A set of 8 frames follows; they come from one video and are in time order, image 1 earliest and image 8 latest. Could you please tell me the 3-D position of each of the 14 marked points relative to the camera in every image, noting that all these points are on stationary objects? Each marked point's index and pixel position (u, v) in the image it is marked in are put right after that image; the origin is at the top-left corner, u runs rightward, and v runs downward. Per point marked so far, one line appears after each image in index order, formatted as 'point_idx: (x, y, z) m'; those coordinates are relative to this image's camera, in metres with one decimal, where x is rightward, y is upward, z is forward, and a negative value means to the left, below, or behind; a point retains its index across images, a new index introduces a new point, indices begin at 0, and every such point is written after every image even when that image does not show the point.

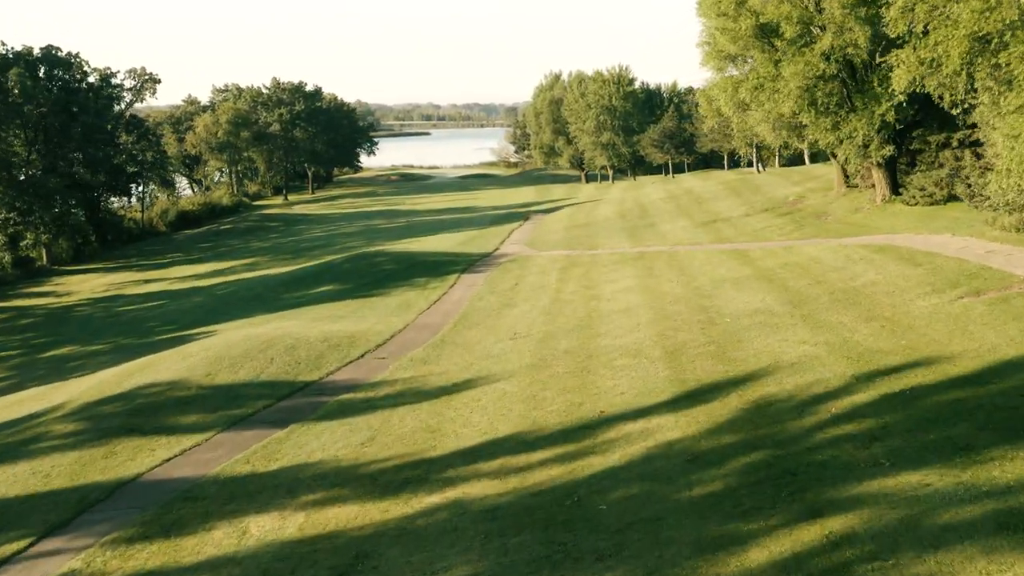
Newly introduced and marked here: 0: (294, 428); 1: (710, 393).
0: (-3.3, -2.1, +16.6) m
1: (+2.5, -1.3, +13.7) m
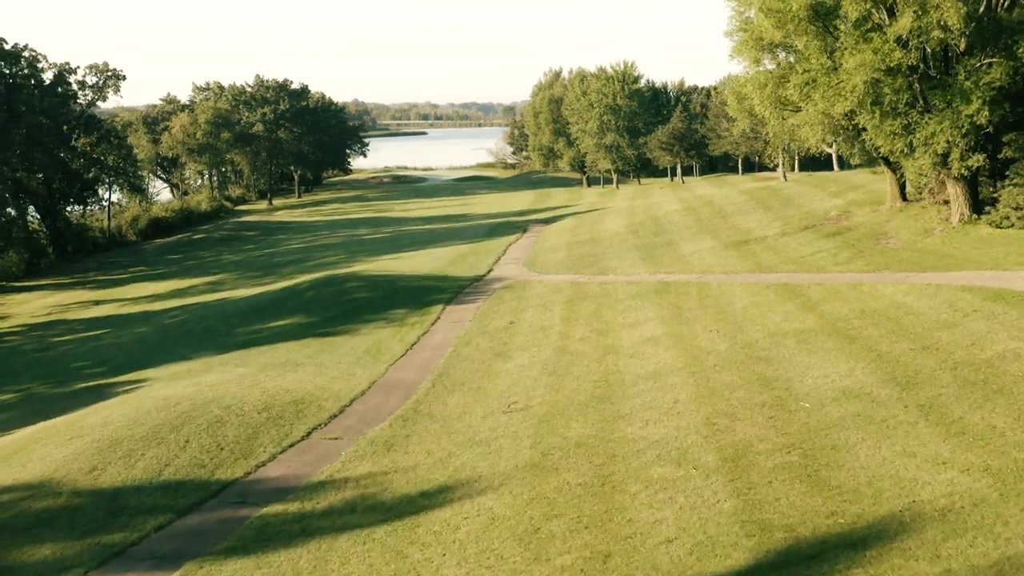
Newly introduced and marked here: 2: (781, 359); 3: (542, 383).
0: (-3.4, -2.9, +11.5) m
1: (+2.4, -2.1, +8.6) m
2: (+3.7, -1.0, +15.2) m
3: (+0.5, -1.5, +17.6) m
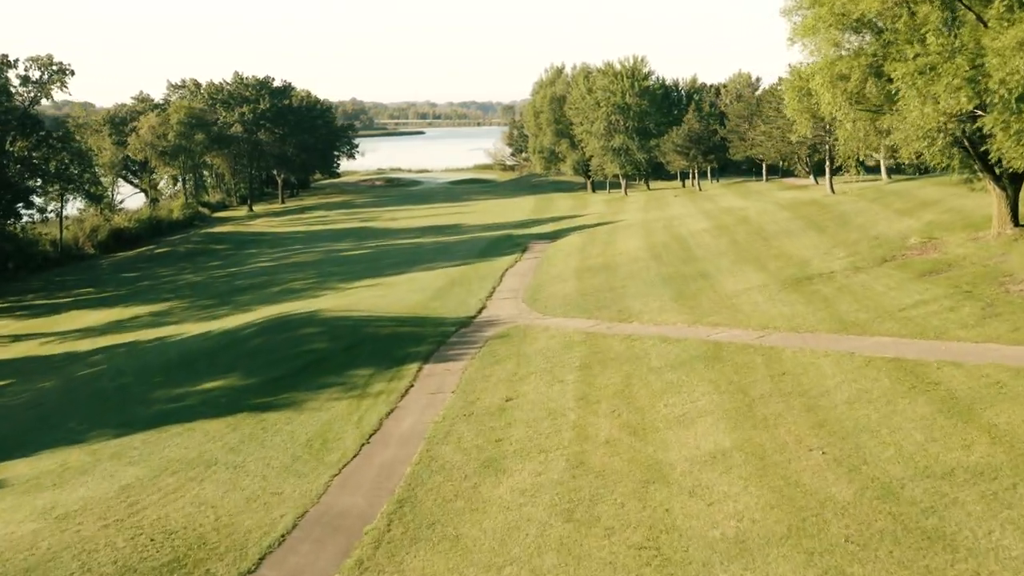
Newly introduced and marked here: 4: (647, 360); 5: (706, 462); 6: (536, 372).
0: (-3.4, -4.0, +5.0) m
1: (+2.3, -3.2, +2.2) m
2: (+3.6, -2.0, +8.7) m
3: (+0.4, -2.5, +11.2) m
4: (+2.3, -1.2, +18.6) m
5: (+2.2, -1.9, +12.6) m
6: (+0.4, -1.5, +19.6) m
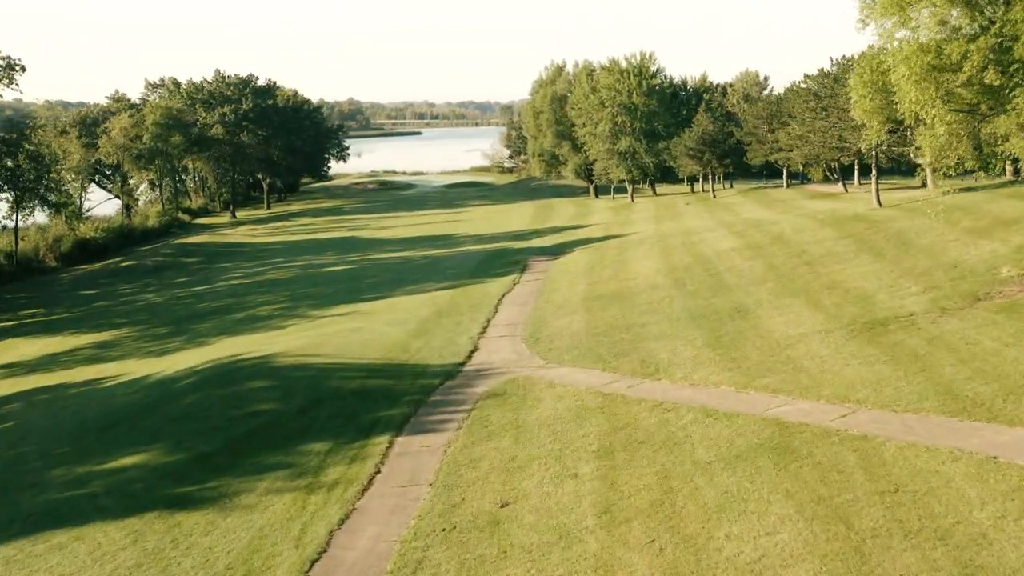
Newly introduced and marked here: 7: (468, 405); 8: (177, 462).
0: (-3.4, -4.7, +0.2) m
1: (+2.3, -4.0, -2.6) m
2: (+3.6, -2.8, +4.0) m
3: (+0.4, -3.3, +6.4) m
4: (+2.2, -2.0, +13.8) m
5: (+2.2, -2.7, +7.8) m
6: (+0.4, -2.3, +14.9) m
7: (-0.7, -2.0, +18.8) m
8: (-5.1, -2.6, +16.8) m
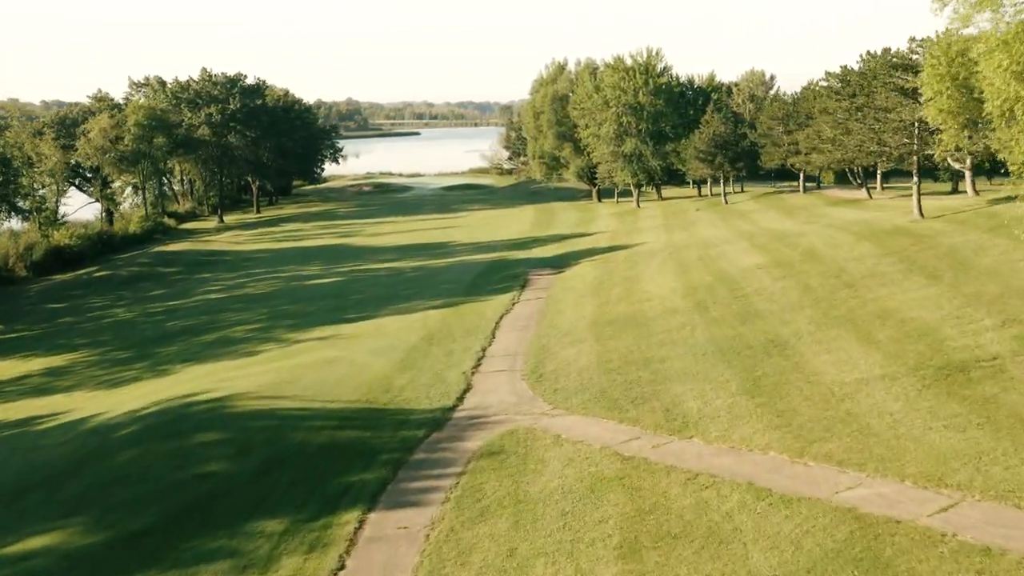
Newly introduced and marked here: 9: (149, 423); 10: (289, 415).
0: (-3.4, -5.3, -3.0) m
1: (+2.3, -4.5, -5.9) m
2: (+3.6, -3.3, +0.7) m
3: (+0.4, -3.8, +3.2) m
4: (+2.2, -2.5, +10.6) m
5: (+2.2, -3.2, +4.5) m
6: (+0.4, -2.8, +11.6) m
7: (-0.8, -2.5, +15.5) m
8: (-5.1, -3.2, +13.6) m
9: (-5.9, -2.2, +18.1) m
10: (-3.6, -2.0, +18.0) m
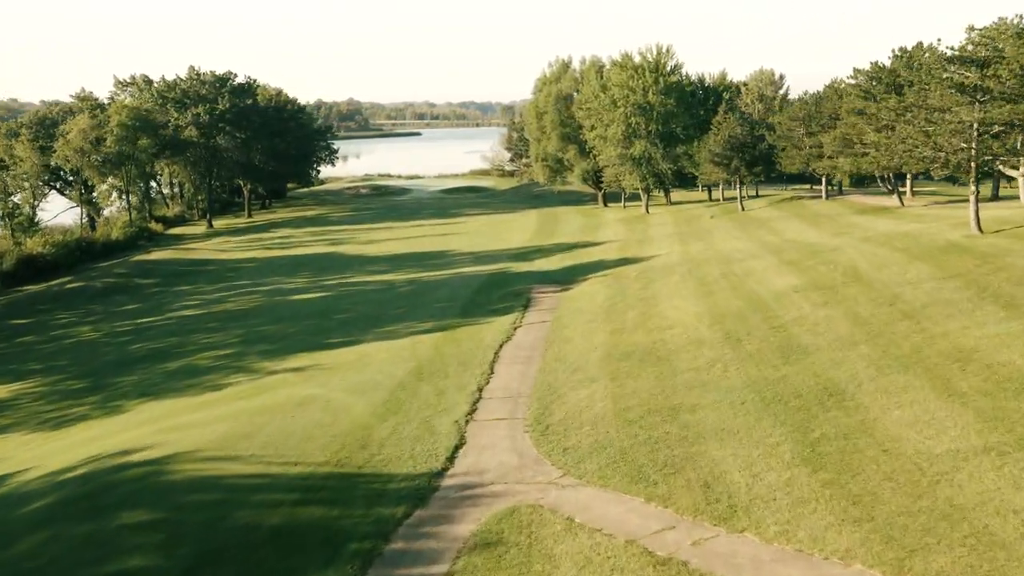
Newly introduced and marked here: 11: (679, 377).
0: (-3.5, -5.8, -6.3) m
1: (+2.3, -5.0, -9.2) m
2: (+3.6, -3.8, -2.6) m
3: (+0.4, -4.4, -0.2) m
4: (+2.2, -3.0, +7.2) m
5: (+2.2, -3.8, +1.2) m
6: (+0.4, -3.3, +8.3) m
7: (-0.8, -3.0, +12.2) m
8: (-5.1, -3.7, +10.2) m
9: (-5.9, -2.7, +14.8) m
10: (-3.6, -2.6, +14.6) m
11: (+2.9, -1.5, +19.2) m
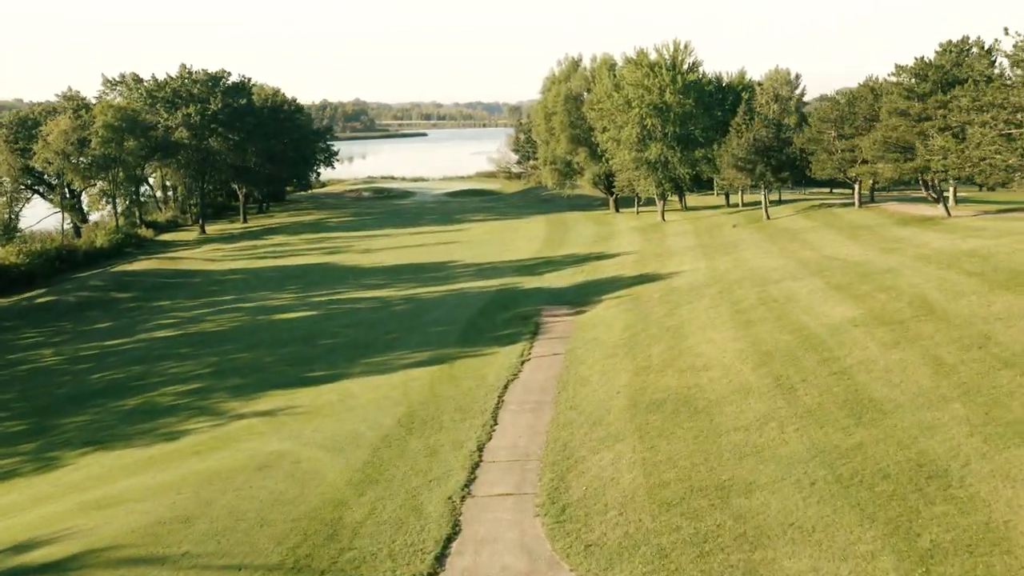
0: (-3.5, -6.4, -9.9) m
1: (+2.2, -5.6, -12.8) m
2: (+3.5, -4.4, -6.2) m
3: (+0.3, -4.9, -3.7) m
4: (+2.3, -3.6, +3.6) m
5: (+2.1, -4.3, -2.4) m
6: (+0.4, -3.9, +4.7) m
7: (-0.7, -3.6, +8.6) m
8: (-5.1, -4.2, +6.7) m
9: (-5.8, -3.3, +11.3) m
10: (-3.5, -3.1, +11.1) m
11: (+3.0, -2.1, +15.6) m
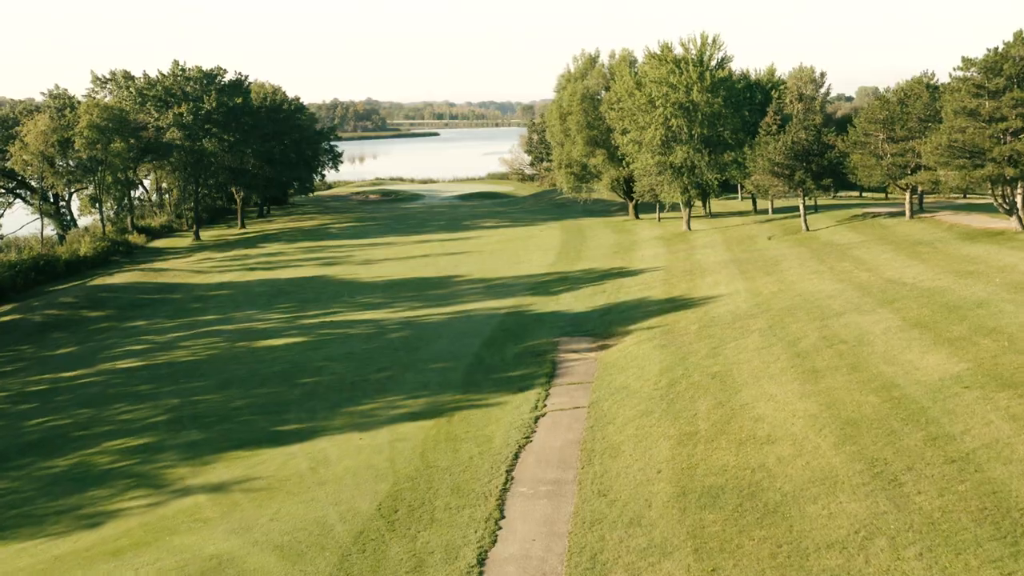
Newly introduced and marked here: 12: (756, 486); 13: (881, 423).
0: (-3.7, -7.0, -14.1) m
1: (+2.0, -6.3, -17.1) m
2: (+3.4, -5.1, -10.5) m
3: (+0.2, -5.6, -8.0) m
4: (+2.2, -4.3, -0.6) m
5: (+2.0, -5.0, -6.7) m
6: (+0.4, -4.6, +0.4) m
7: (-0.7, -4.3, +4.3) m
8: (-5.1, -4.9, +2.5) m
9: (-5.8, -4.0, +7.1) m
10: (-3.4, -3.8, +6.9) m
11: (+3.1, -2.8, +11.3) m
12: (+3.1, -2.3, +13.9) m
13: (+5.0, -1.7, +14.8) m
